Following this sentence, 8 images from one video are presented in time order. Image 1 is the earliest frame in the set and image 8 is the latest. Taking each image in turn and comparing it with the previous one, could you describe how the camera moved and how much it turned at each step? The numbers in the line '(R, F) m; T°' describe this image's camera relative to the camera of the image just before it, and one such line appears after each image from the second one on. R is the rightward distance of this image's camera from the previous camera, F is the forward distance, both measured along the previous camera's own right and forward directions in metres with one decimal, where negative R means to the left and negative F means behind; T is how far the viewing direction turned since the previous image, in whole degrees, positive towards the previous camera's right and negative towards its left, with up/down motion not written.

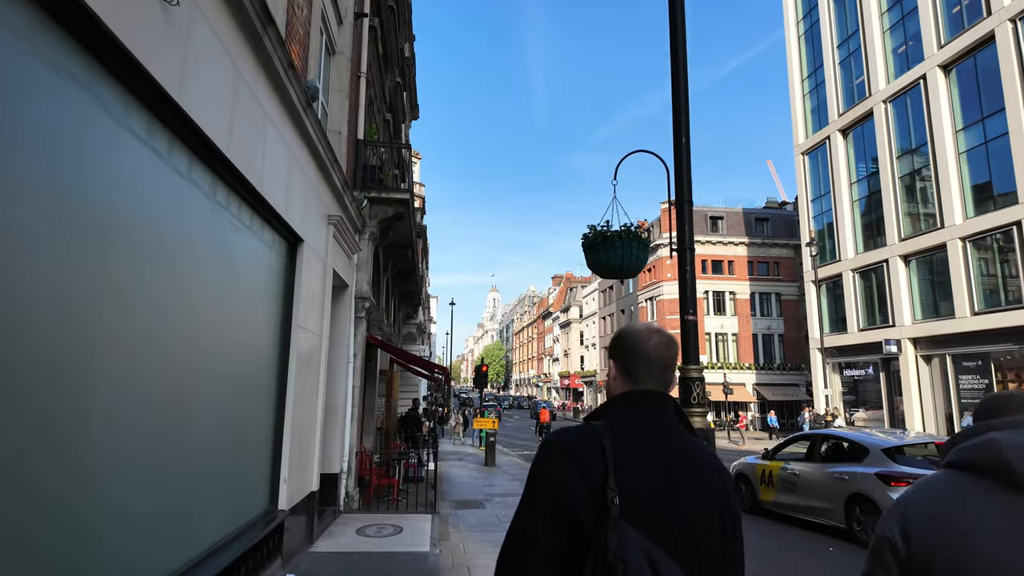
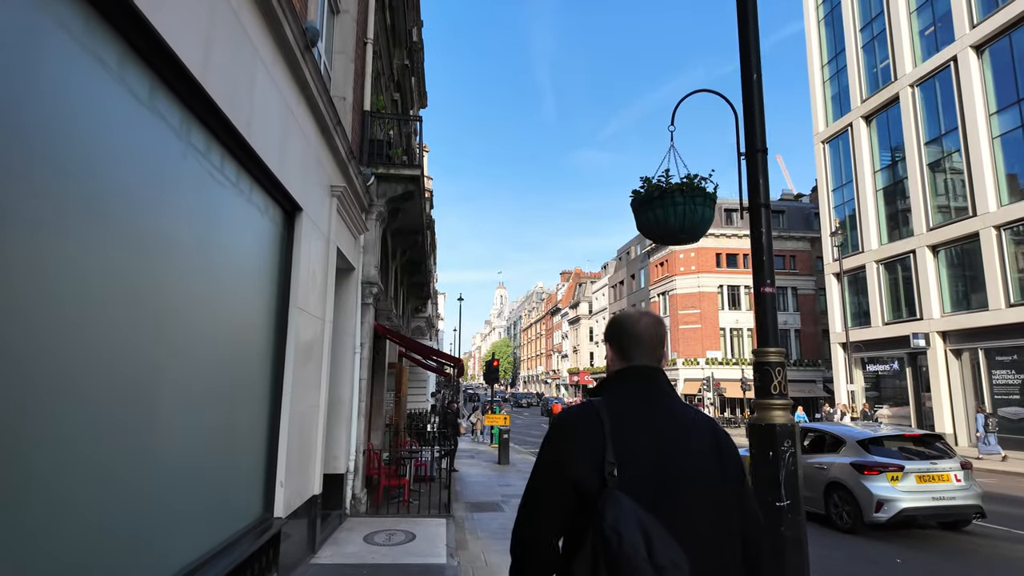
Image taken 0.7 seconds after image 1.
(-0.2, +0.8) m; -1°
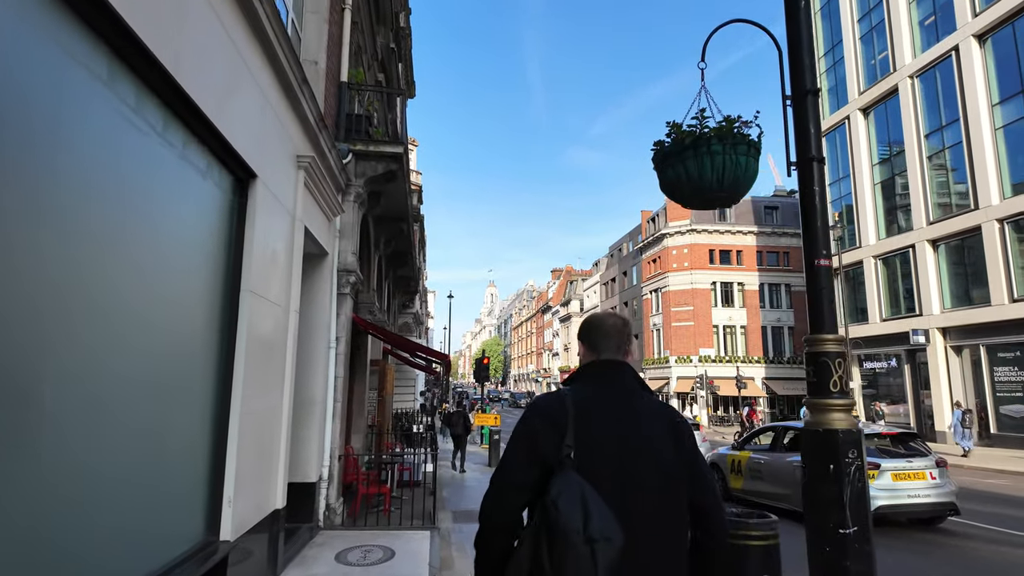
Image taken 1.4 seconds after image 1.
(0.0, +0.8) m; +1°
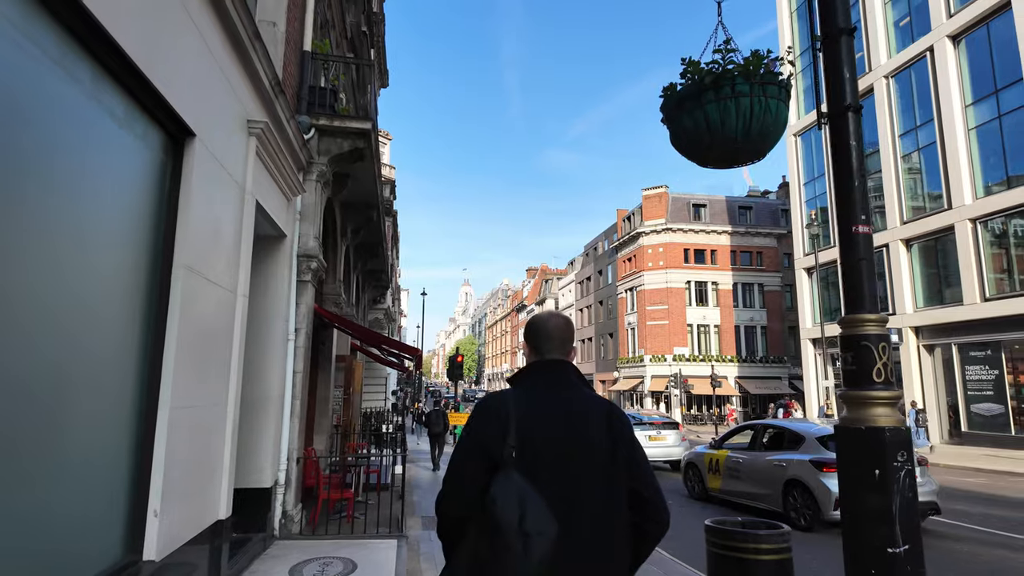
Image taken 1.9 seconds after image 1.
(0.0, +0.6) m; +2°
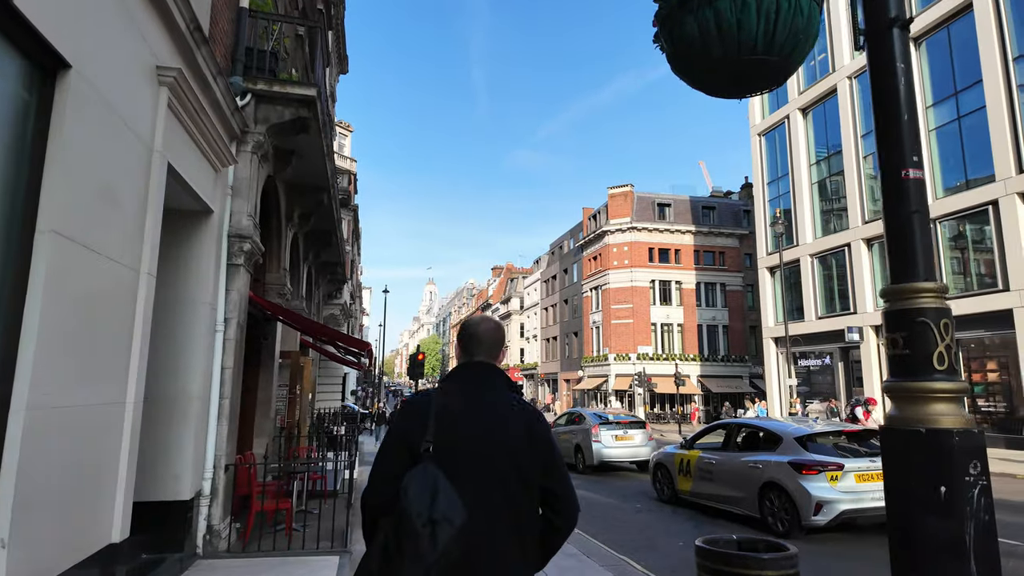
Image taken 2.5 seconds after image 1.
(+0.1, +0.7) m; +3°
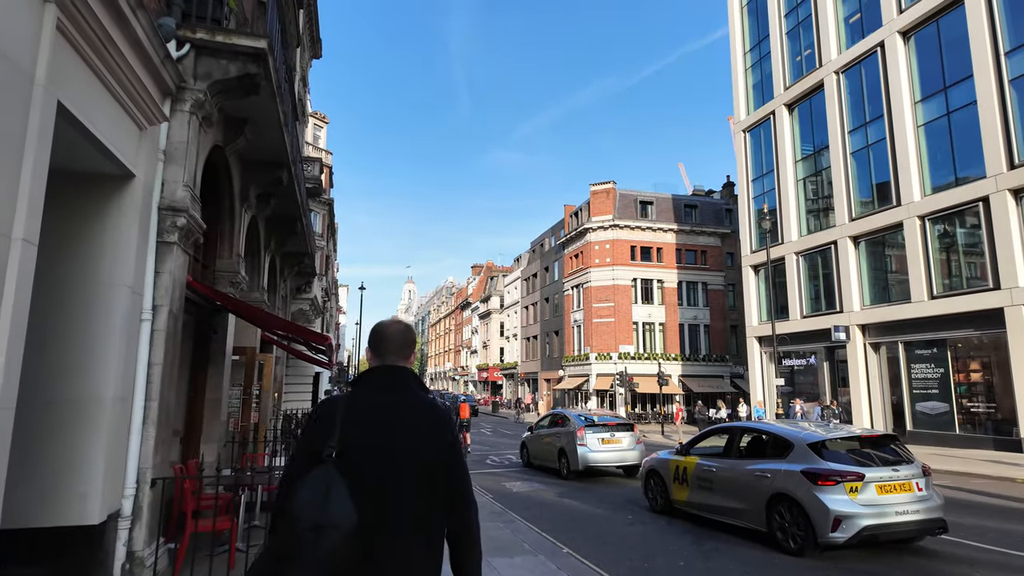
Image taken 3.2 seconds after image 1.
(0.0, +0.9) m; +2°
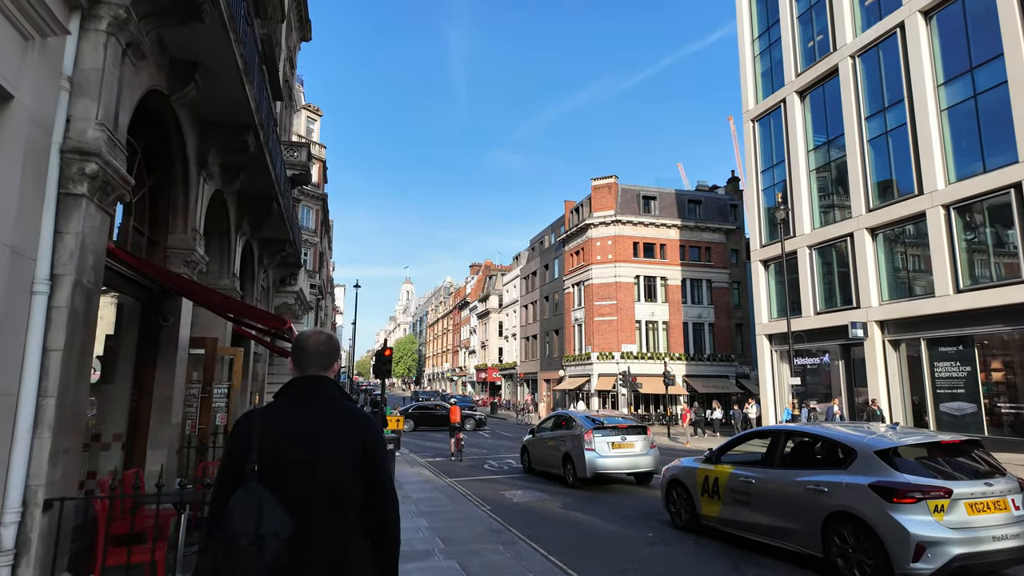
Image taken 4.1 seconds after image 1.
(0.0, +1.2) m; 0°
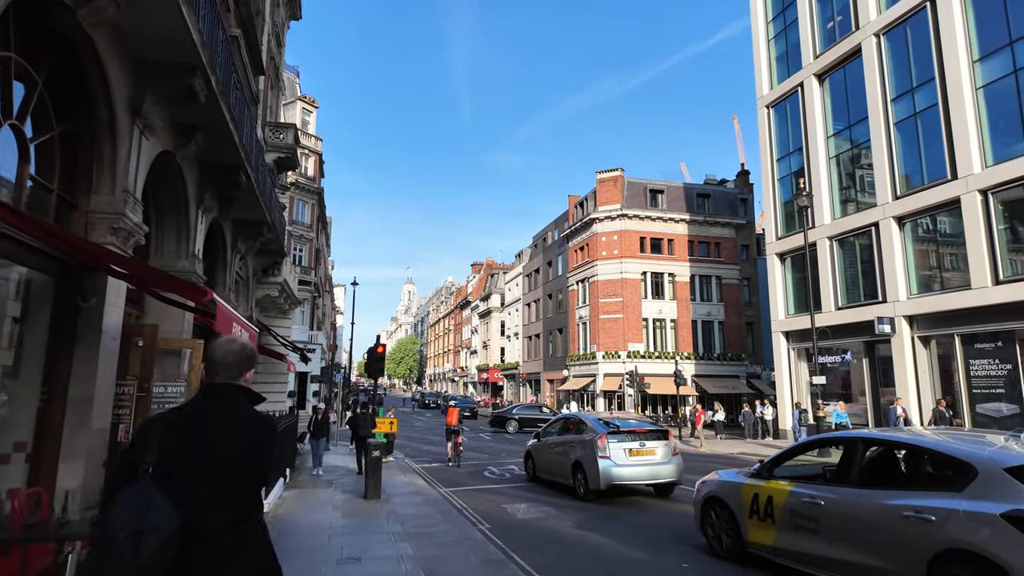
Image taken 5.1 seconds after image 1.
(0.0, +1.4) m; 0°
